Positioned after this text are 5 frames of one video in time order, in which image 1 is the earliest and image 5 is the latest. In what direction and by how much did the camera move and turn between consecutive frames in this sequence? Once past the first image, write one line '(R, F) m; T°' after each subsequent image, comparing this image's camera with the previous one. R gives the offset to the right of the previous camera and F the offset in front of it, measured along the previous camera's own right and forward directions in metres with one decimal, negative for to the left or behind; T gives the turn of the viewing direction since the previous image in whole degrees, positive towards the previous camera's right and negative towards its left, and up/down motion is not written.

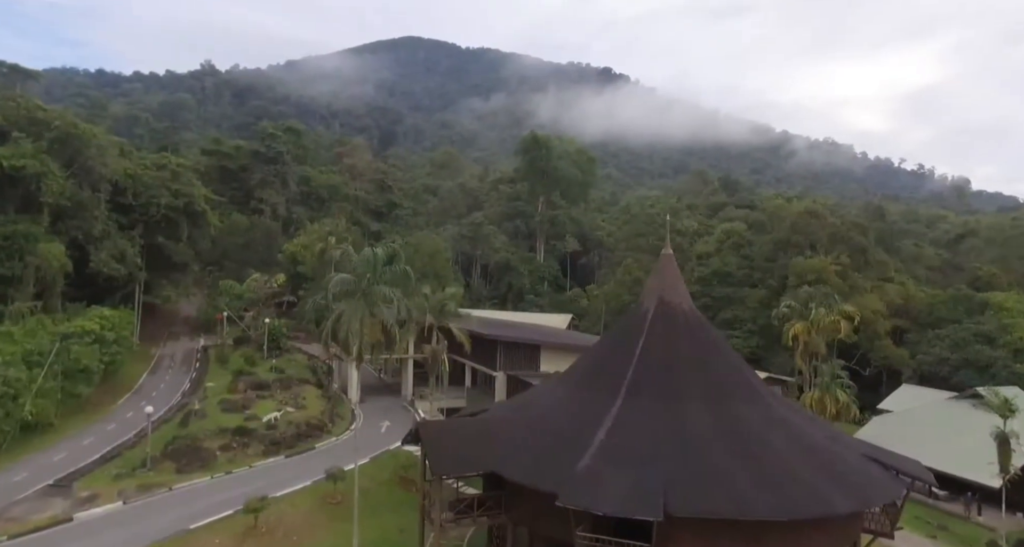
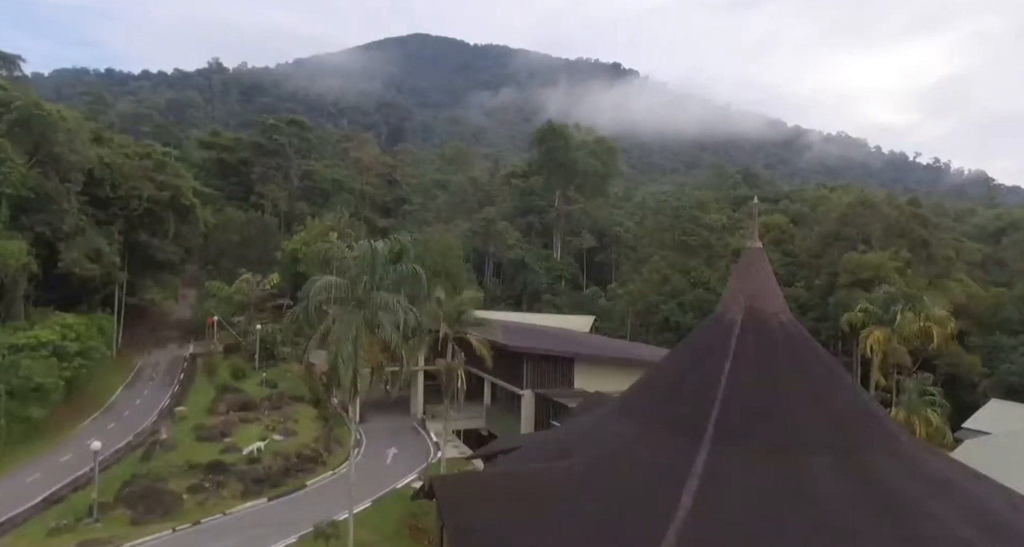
(-0.5, +3.8) m; -1°
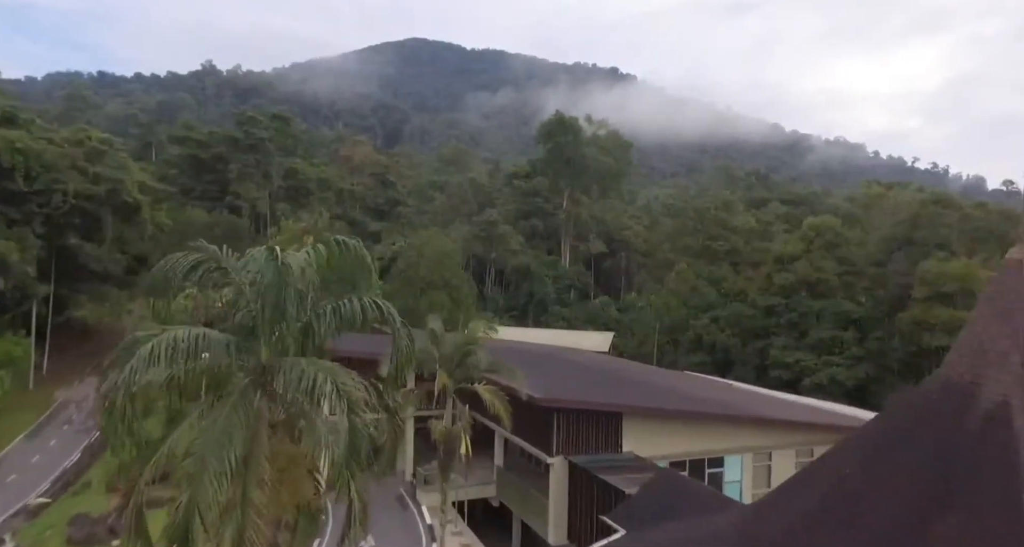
(-0.5, +6.0) m; 0°
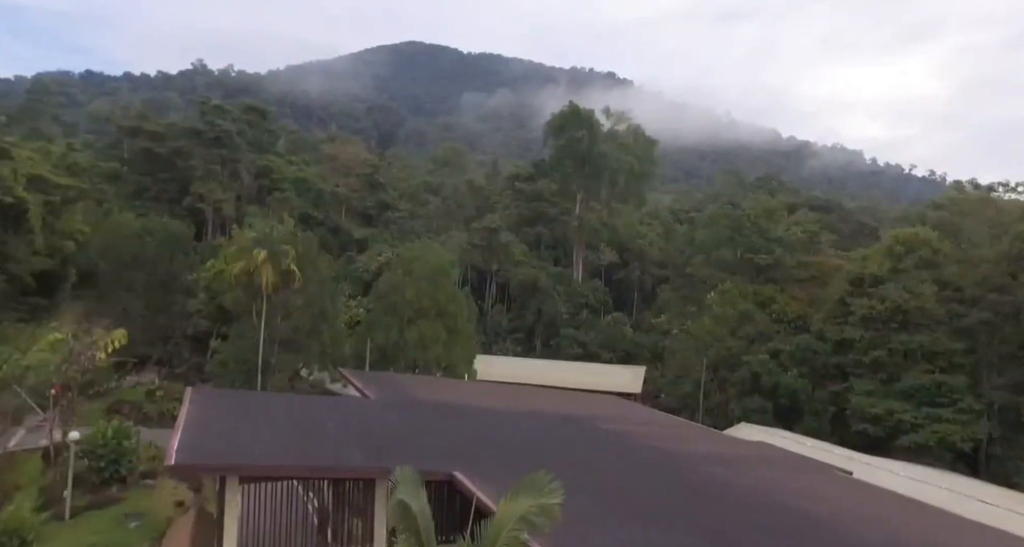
(-0.6, +7.6) m; 0°
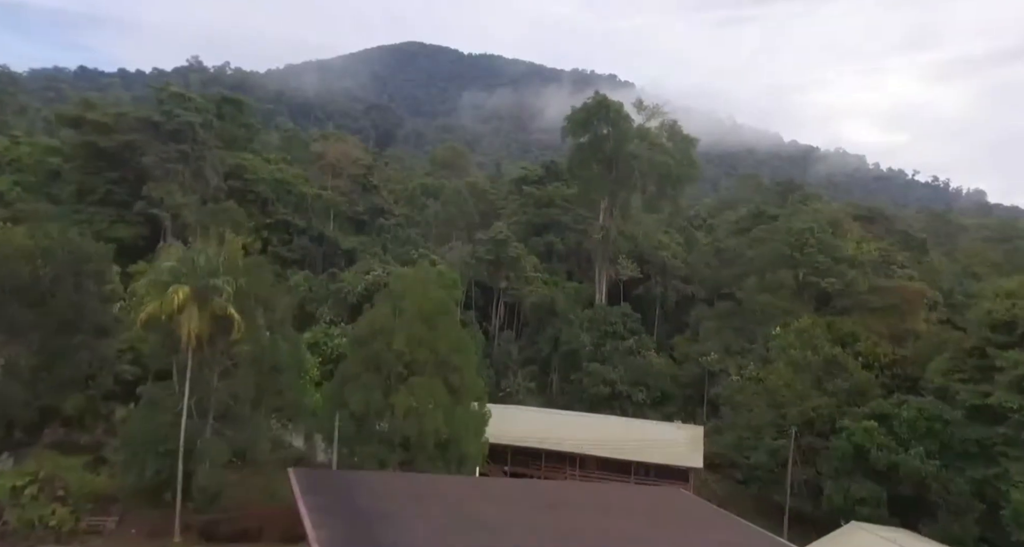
(-0.8, +7.7) m; 0°
